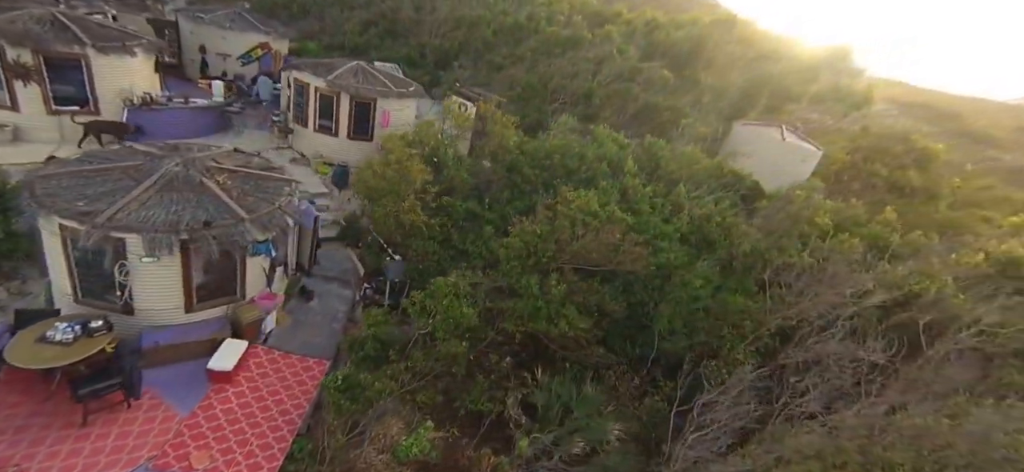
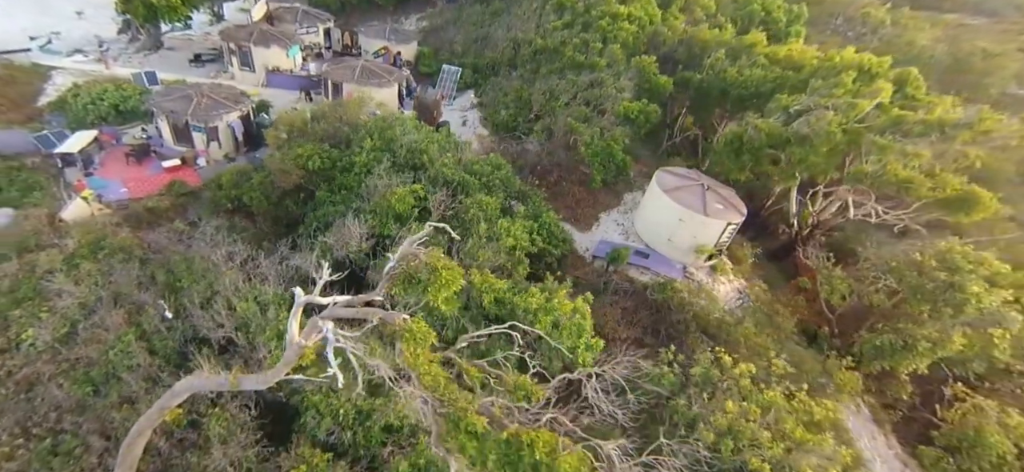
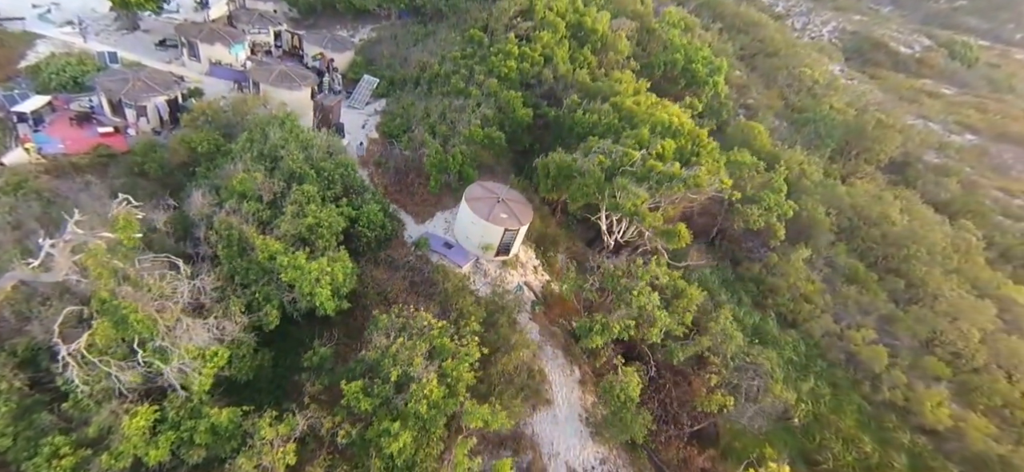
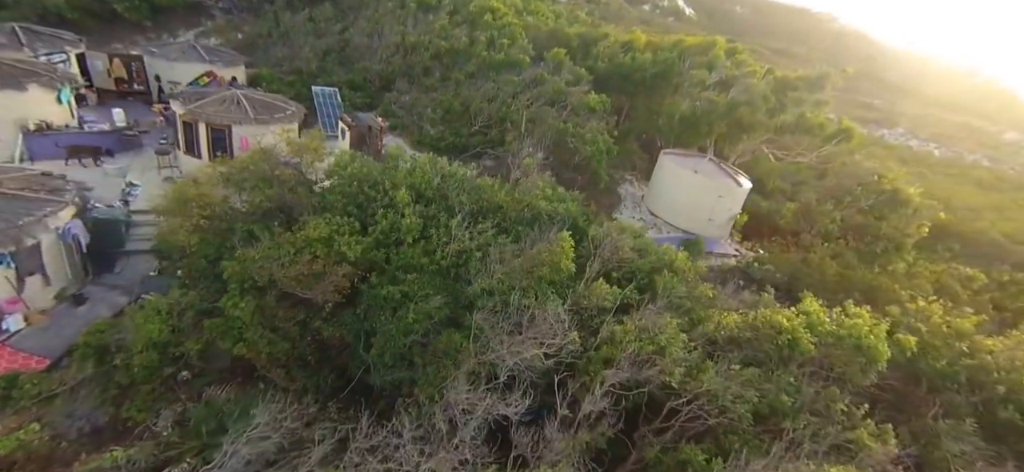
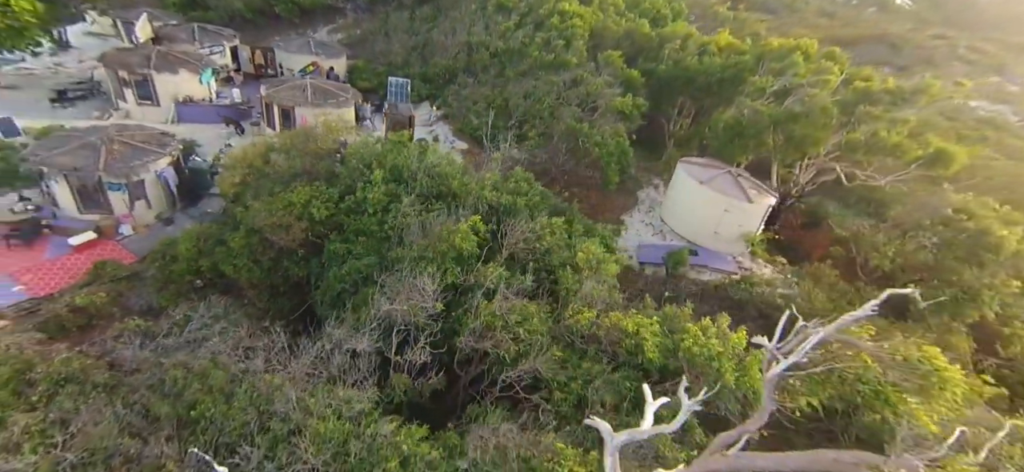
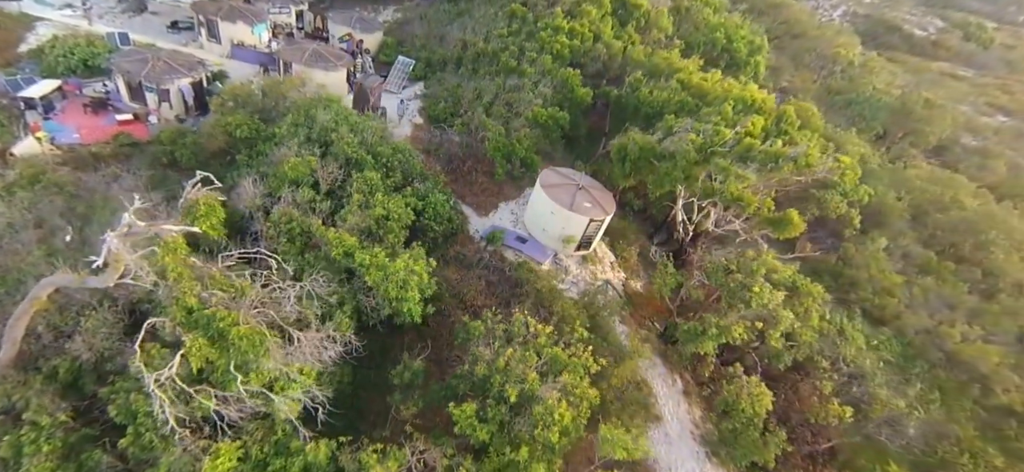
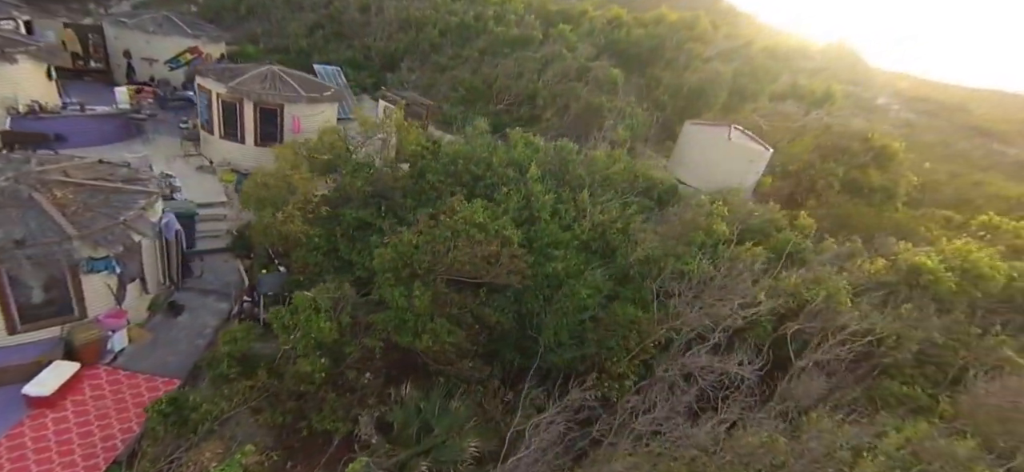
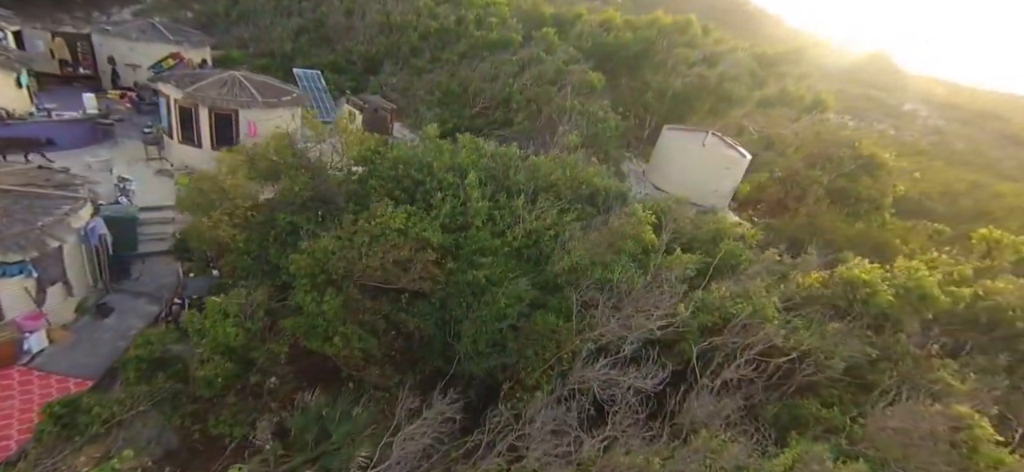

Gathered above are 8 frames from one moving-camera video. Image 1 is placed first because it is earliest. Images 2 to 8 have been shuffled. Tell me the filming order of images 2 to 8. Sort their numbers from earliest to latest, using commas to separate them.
7, 8, 4, 5, 2, 6, 3
